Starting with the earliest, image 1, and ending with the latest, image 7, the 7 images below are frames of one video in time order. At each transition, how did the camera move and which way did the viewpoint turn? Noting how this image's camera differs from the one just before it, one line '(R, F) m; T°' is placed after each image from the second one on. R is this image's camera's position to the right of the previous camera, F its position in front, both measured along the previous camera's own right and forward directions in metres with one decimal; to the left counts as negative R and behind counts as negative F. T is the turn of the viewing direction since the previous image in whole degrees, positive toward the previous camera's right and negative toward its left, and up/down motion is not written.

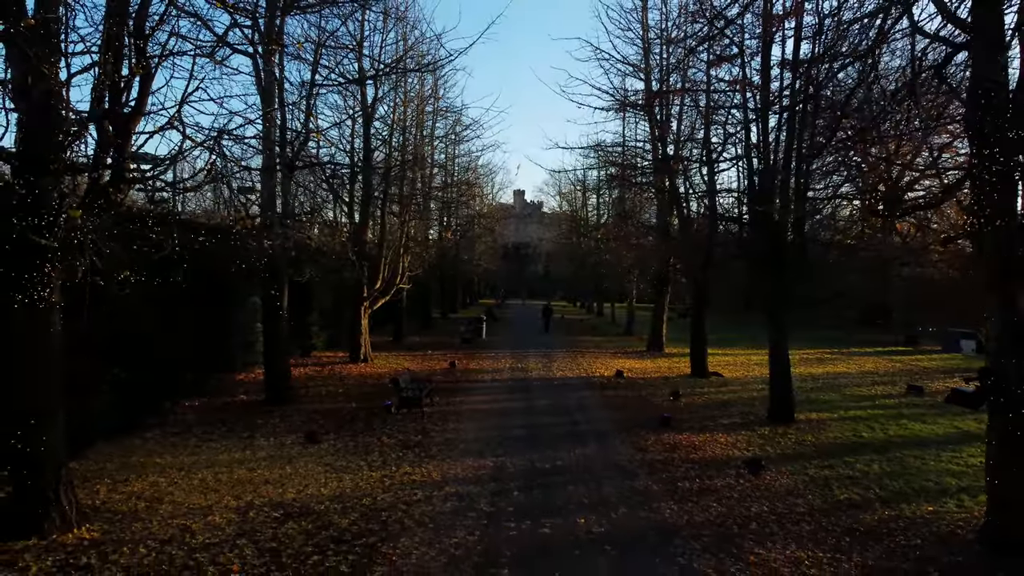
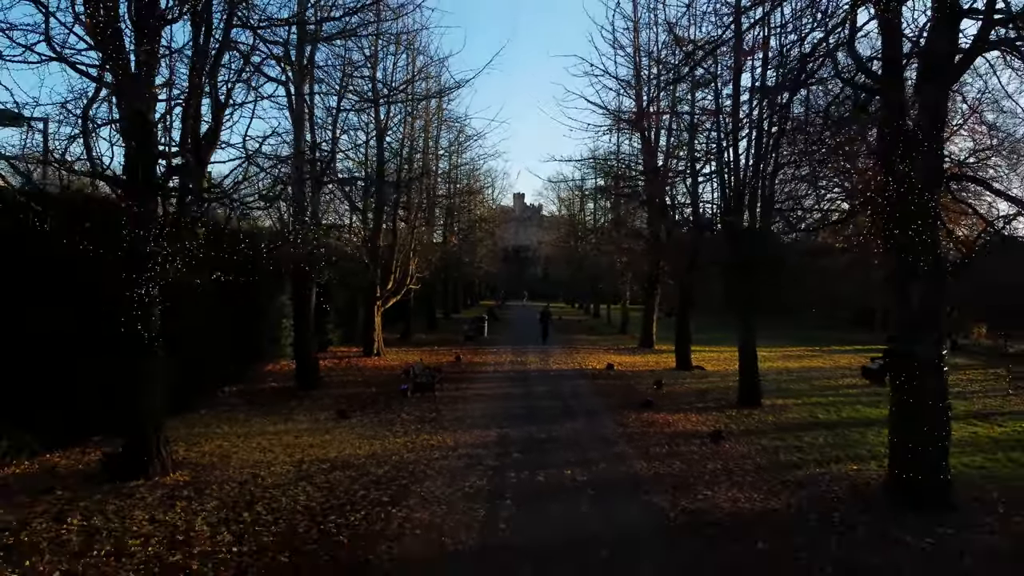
(0.0, -1.9) m; 0°
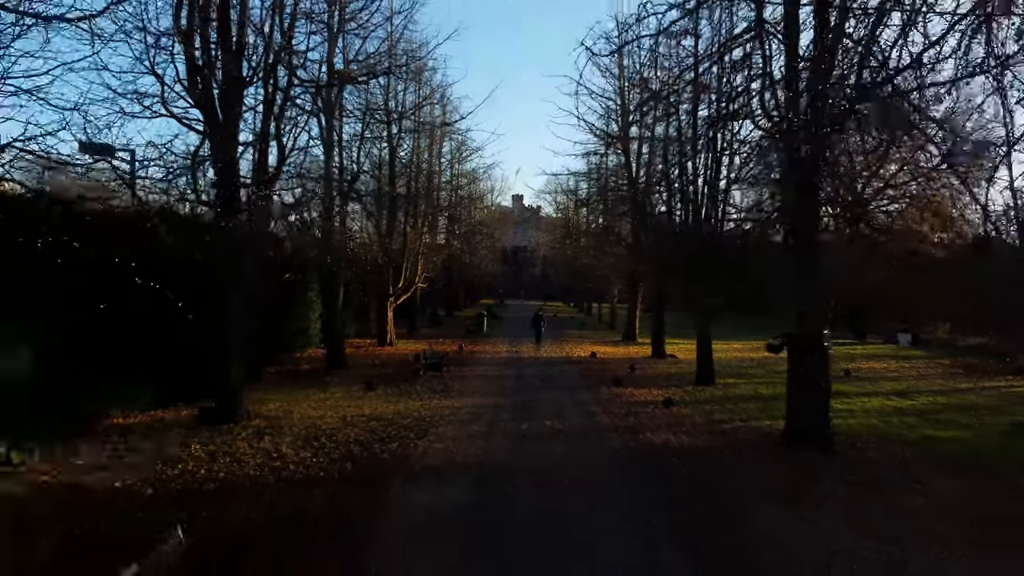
(+0.1, -3.1) m; 0°
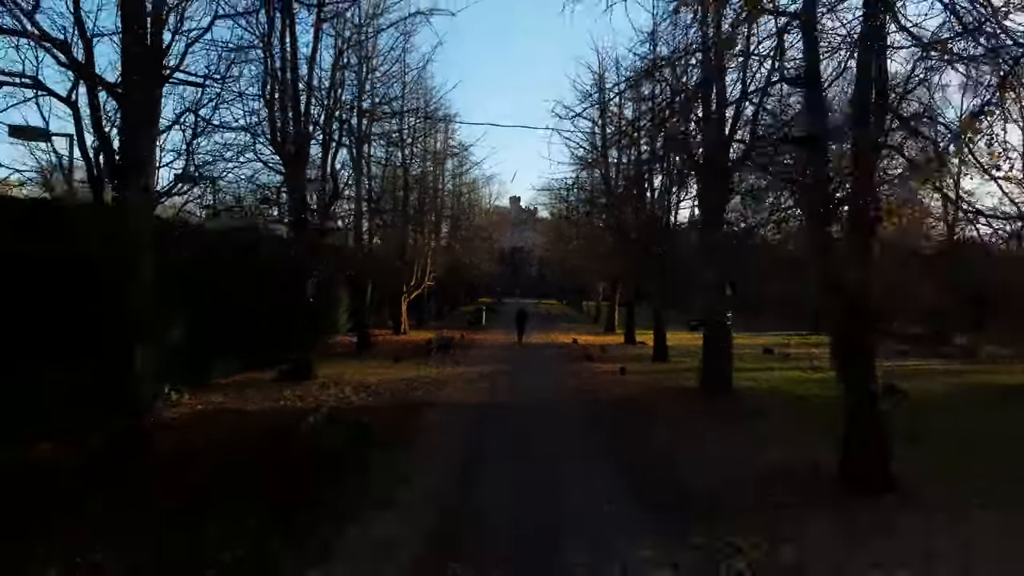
(+0.1, -4.7) m; 0°
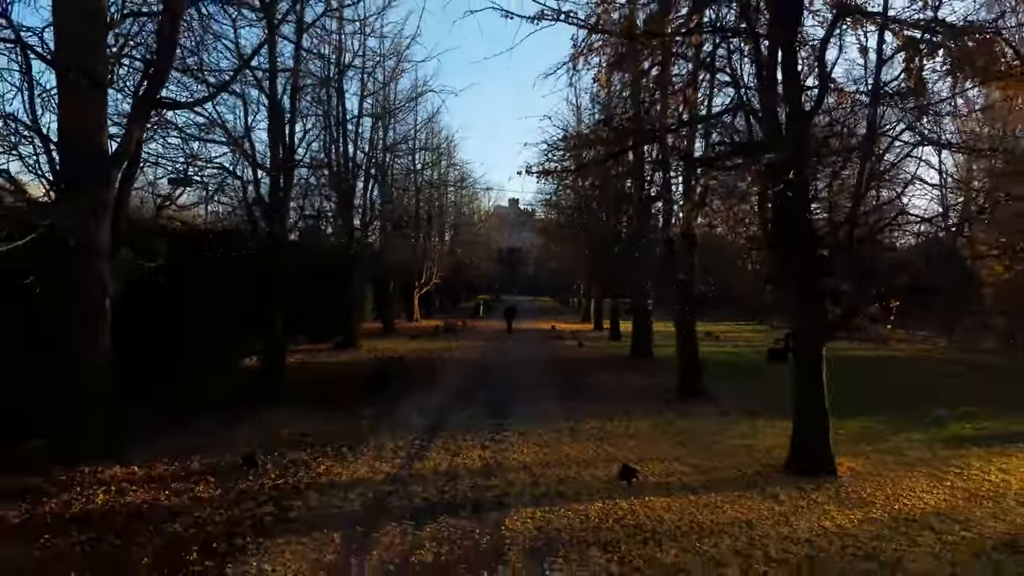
(+0.3, -7.0) m; 0°
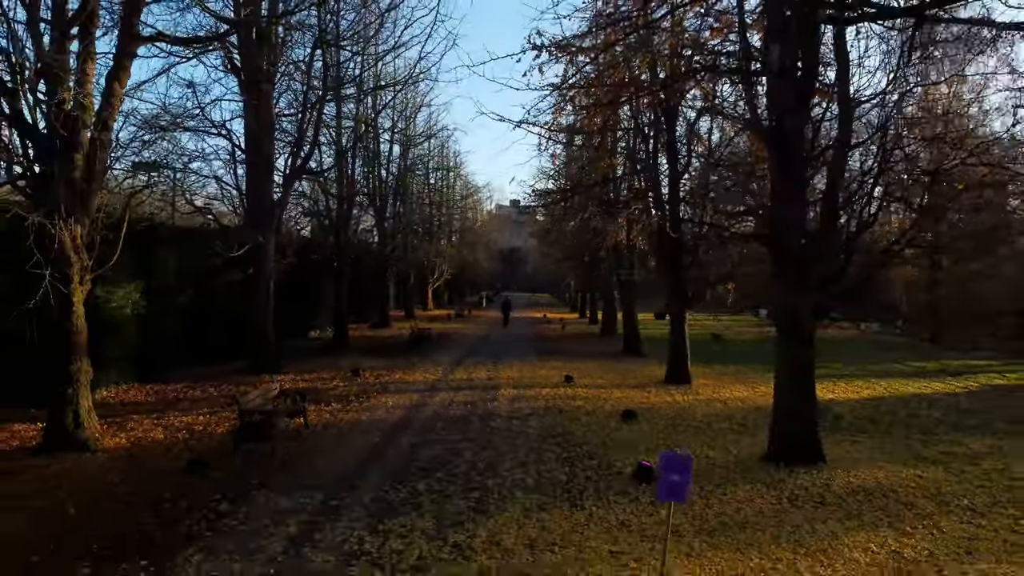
(+0.1, -6.9) m; 0°
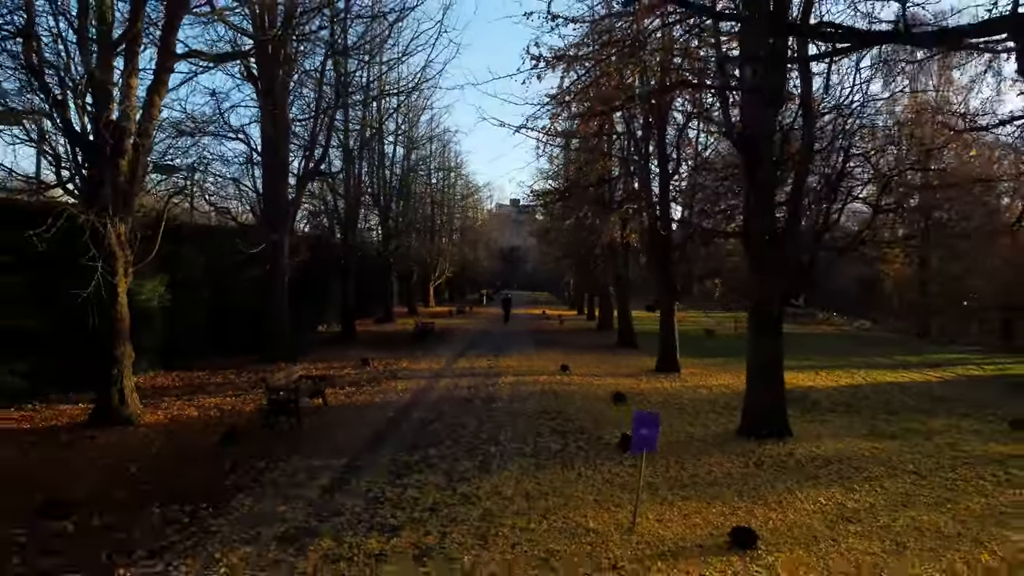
(0.0, -1.1) m; 0°
